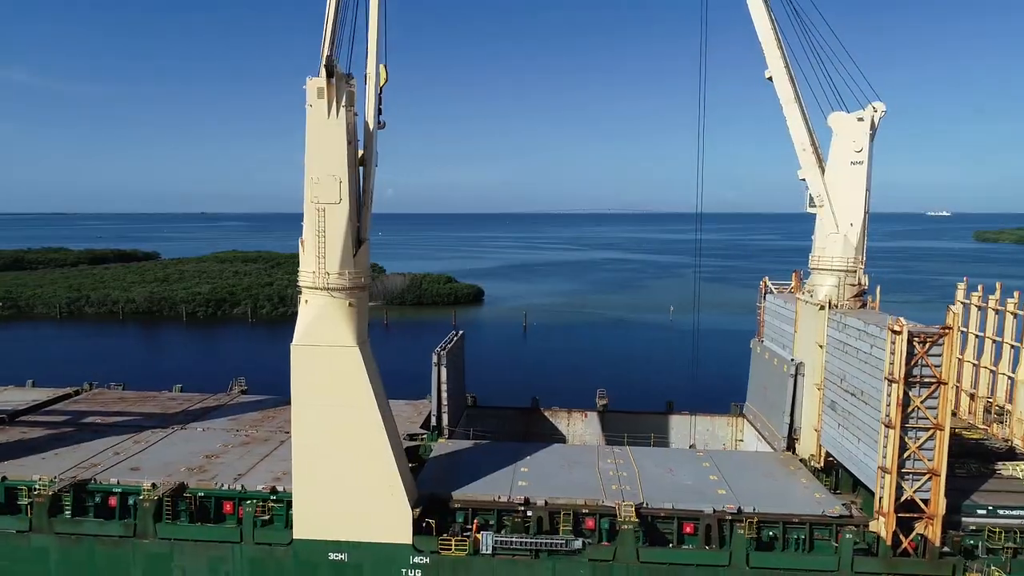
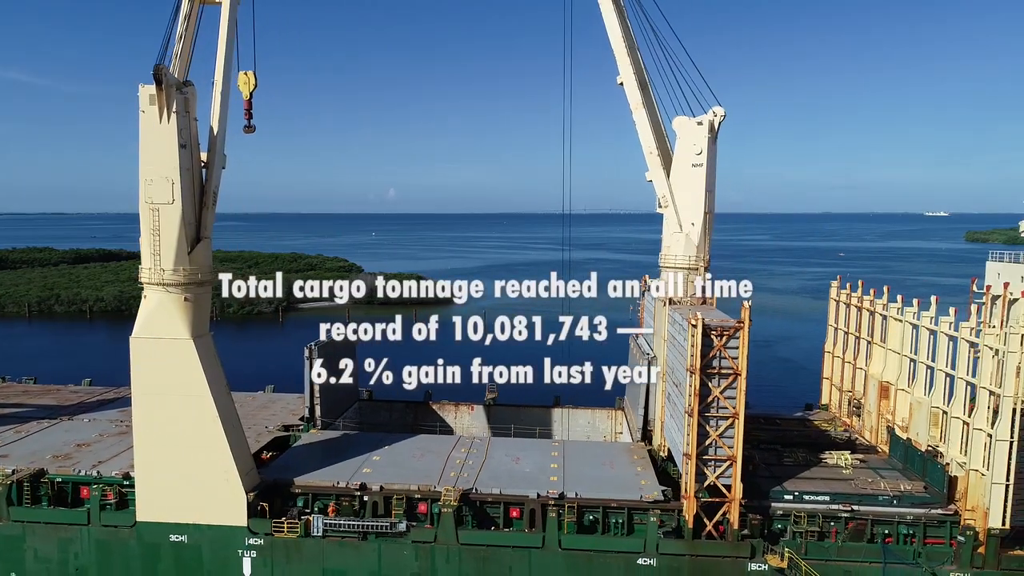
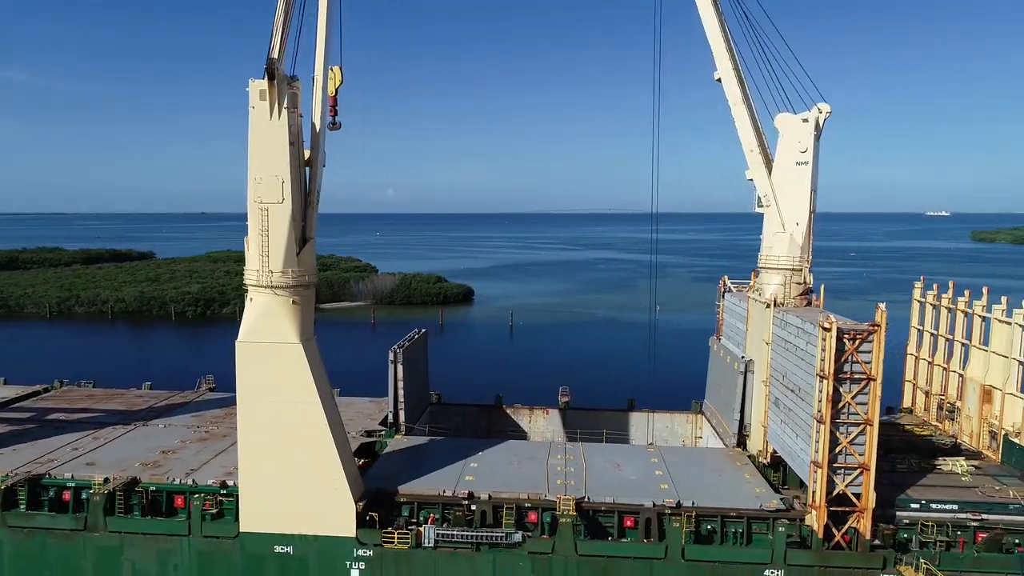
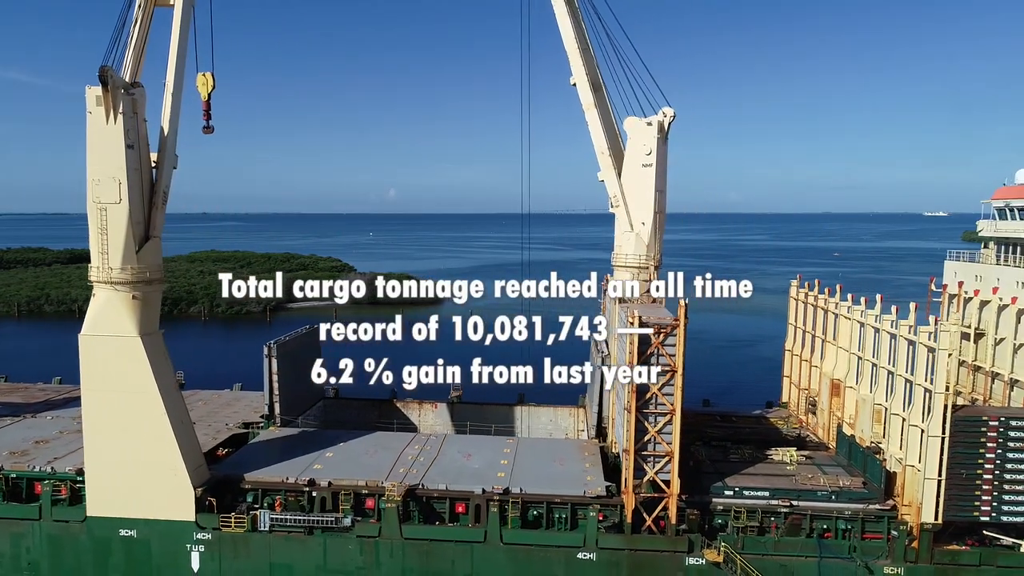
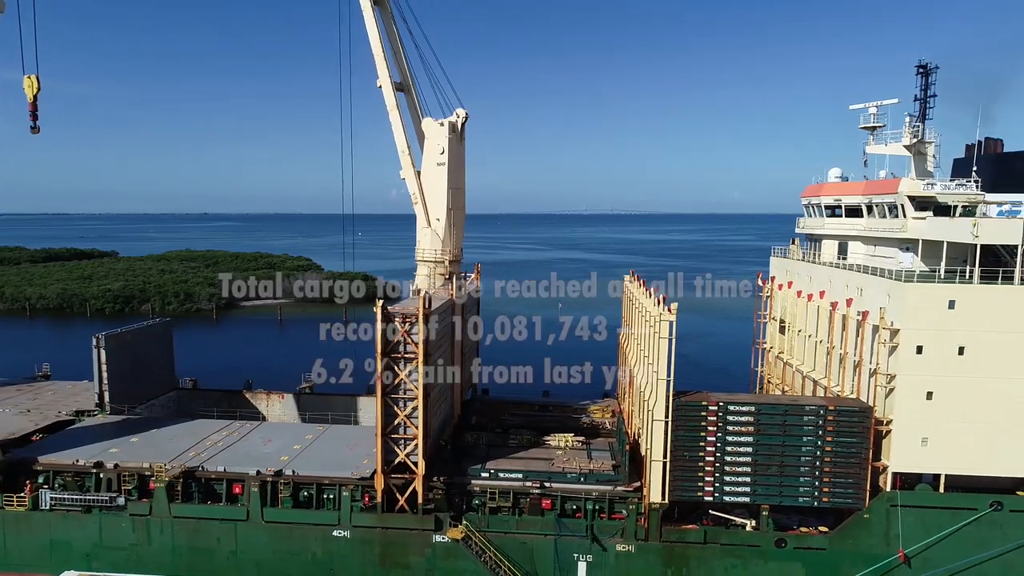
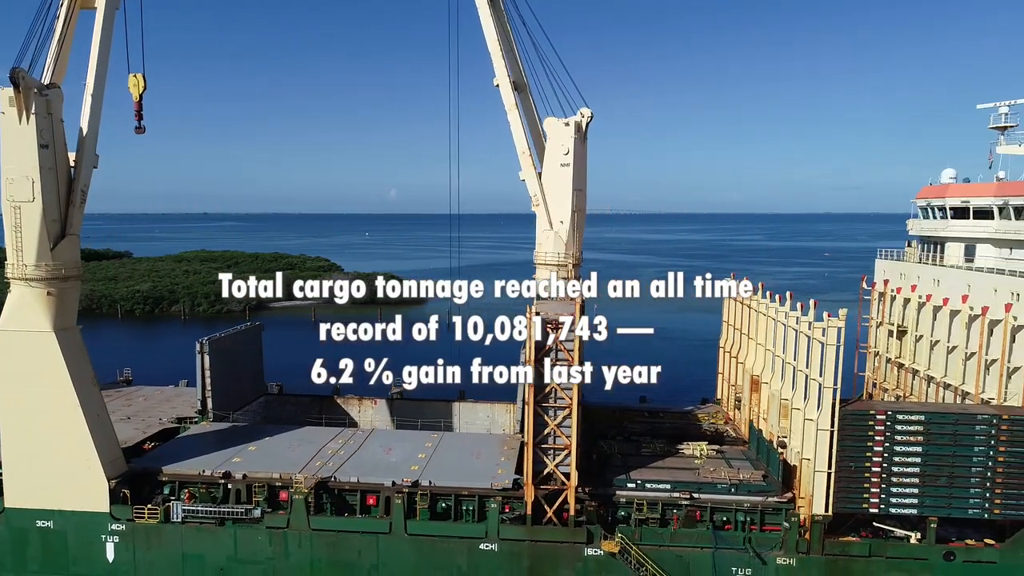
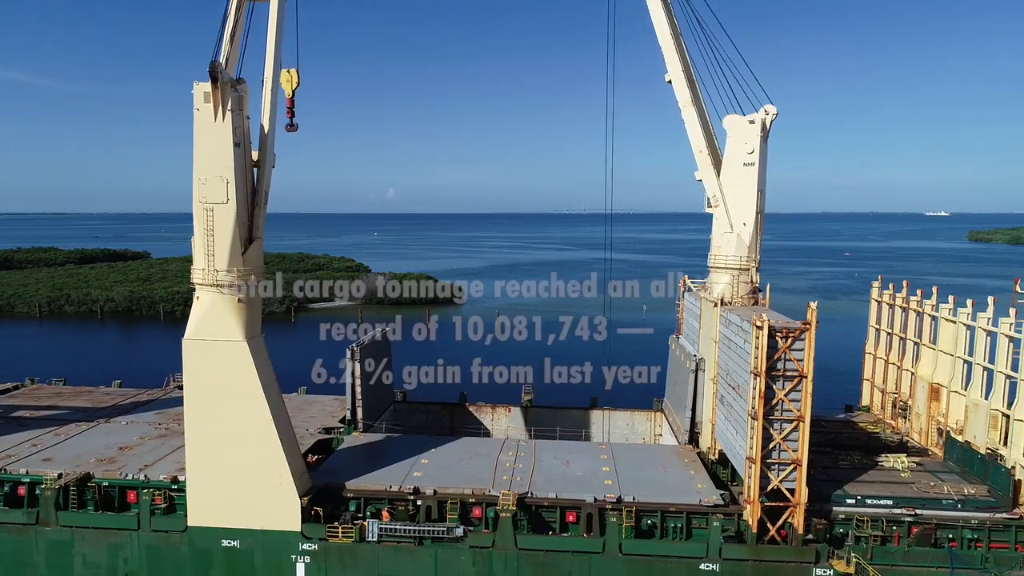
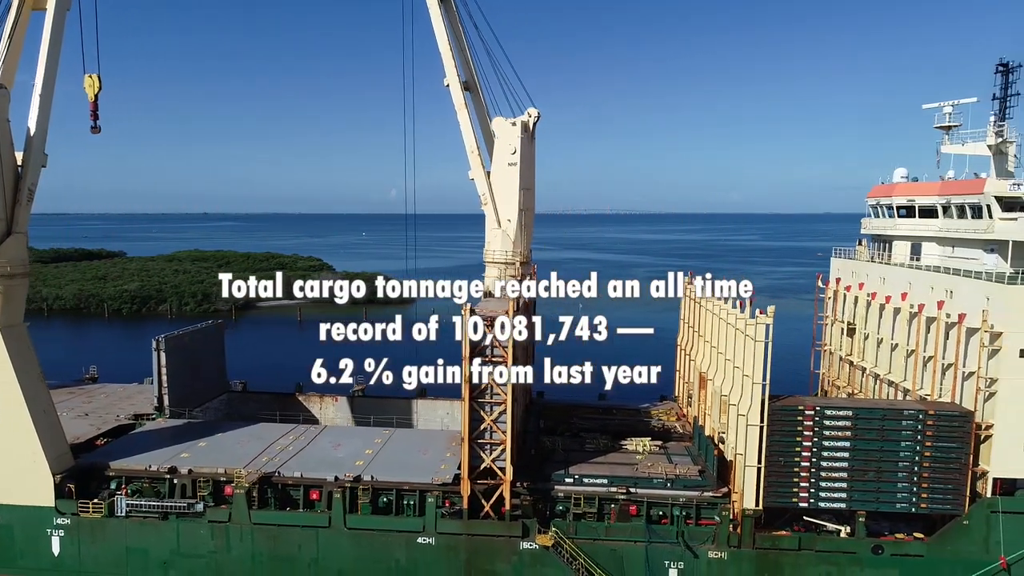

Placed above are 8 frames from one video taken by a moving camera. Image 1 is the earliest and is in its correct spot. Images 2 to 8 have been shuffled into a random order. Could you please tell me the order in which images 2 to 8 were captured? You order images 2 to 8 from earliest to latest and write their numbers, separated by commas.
3, 7, 2, 4, 6, 8, 5
